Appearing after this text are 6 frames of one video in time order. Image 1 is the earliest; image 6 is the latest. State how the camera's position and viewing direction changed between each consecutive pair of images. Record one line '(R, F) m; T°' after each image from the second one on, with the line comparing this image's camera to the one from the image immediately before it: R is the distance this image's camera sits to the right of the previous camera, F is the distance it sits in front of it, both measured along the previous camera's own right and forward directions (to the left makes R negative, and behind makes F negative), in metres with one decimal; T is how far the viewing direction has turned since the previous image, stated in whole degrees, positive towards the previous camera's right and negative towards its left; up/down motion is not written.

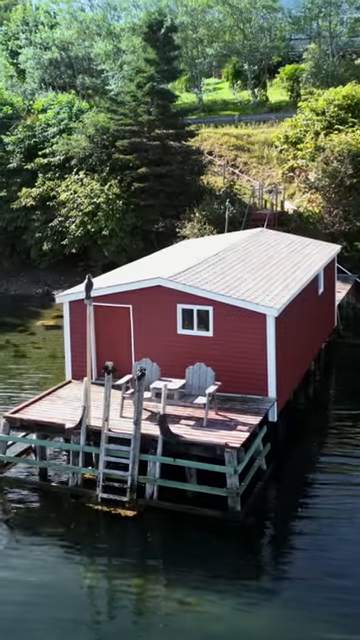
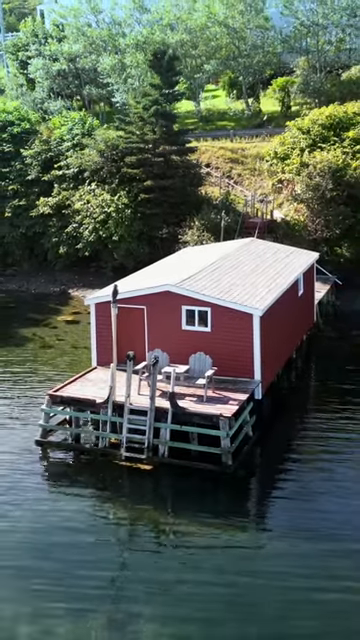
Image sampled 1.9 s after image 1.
(-0.2, -3.5) m; 0°
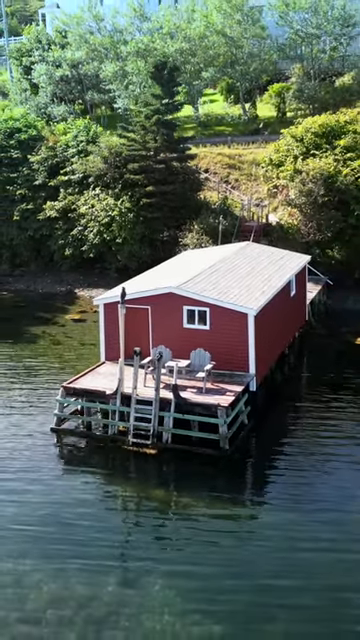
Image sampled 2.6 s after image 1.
(-0.1, -1.7) m; 0°
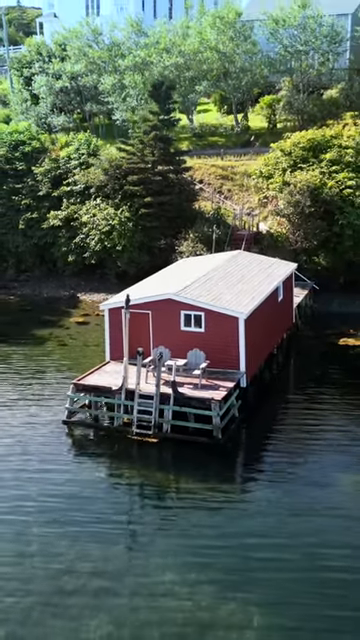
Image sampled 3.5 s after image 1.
(-0.1, -2.1) m; 0°
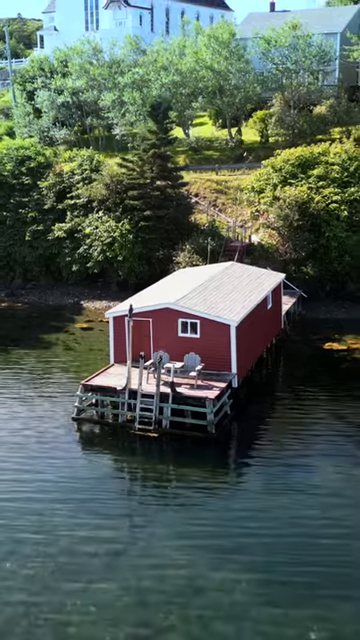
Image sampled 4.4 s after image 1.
(0.0, -2.2) m; 0°
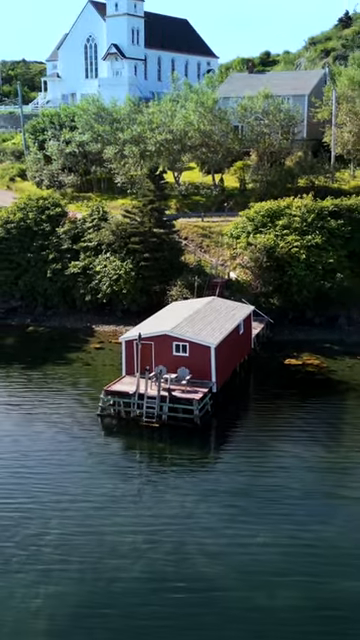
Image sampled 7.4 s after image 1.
(-0.2, -8.7) m; +1°
